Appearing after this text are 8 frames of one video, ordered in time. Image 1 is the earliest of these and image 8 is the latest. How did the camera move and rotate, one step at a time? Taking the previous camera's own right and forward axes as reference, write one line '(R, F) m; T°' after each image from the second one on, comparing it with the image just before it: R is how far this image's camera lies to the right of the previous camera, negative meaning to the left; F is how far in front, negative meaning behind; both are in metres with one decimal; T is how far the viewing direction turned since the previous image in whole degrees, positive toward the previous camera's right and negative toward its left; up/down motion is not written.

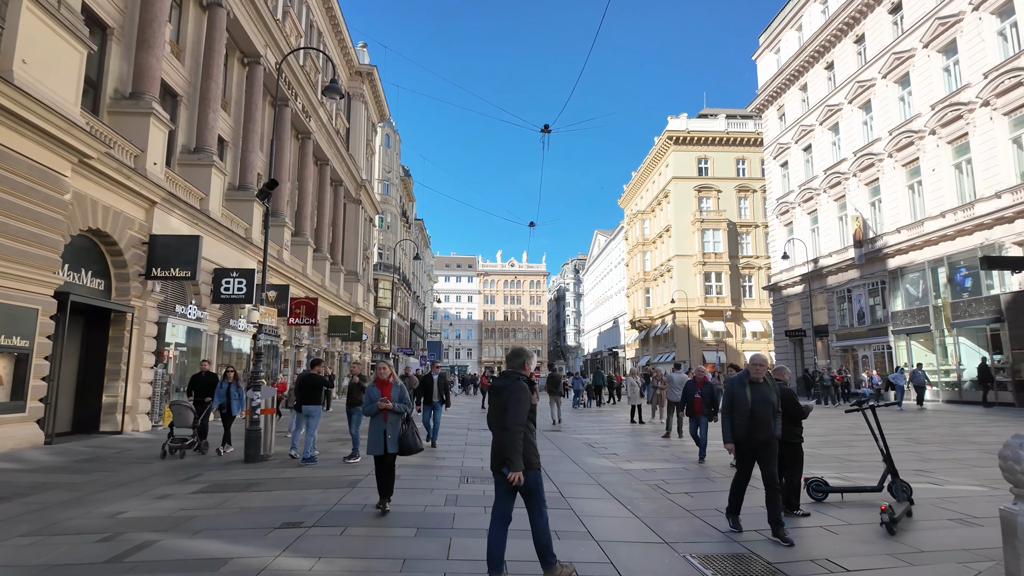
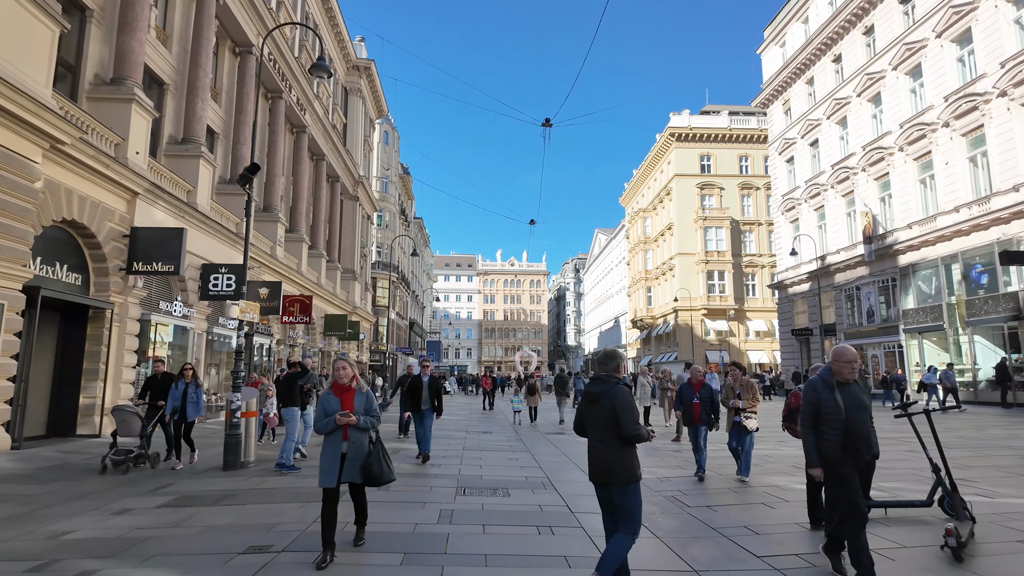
(0.0, +0.7) m; 0°
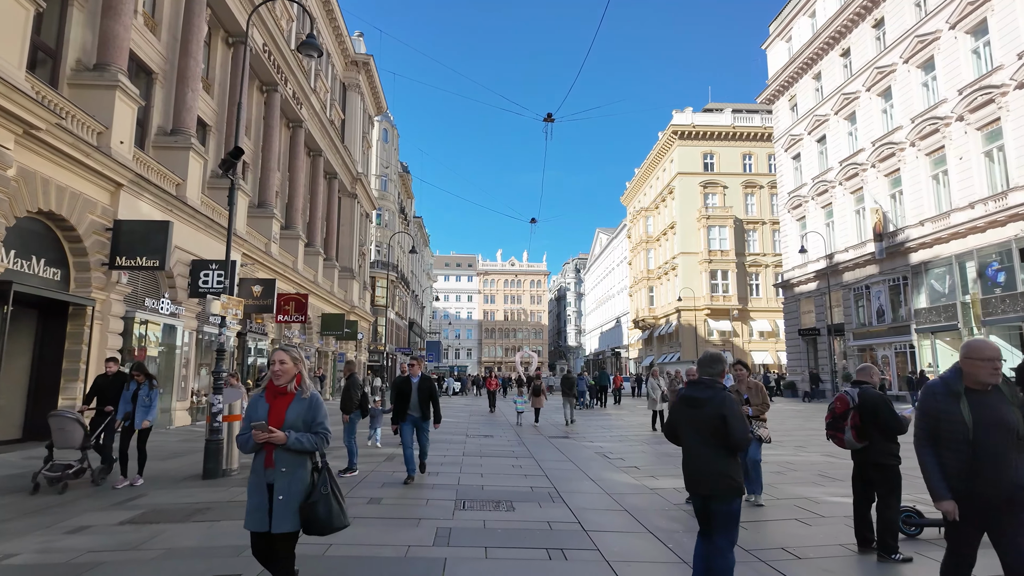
(0.0, +0.6) m; 0°
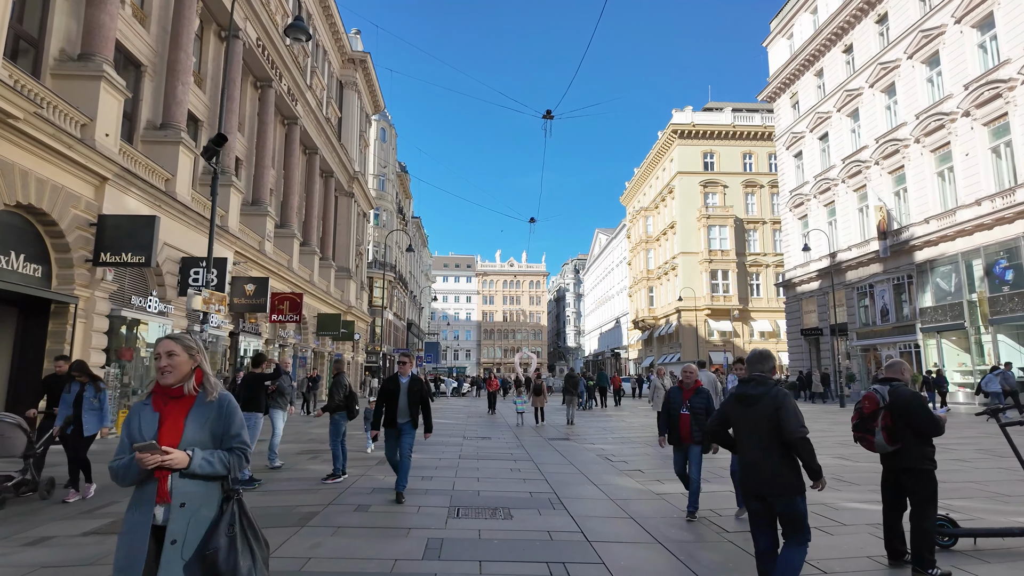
(0.0, +0.4) m; 0°
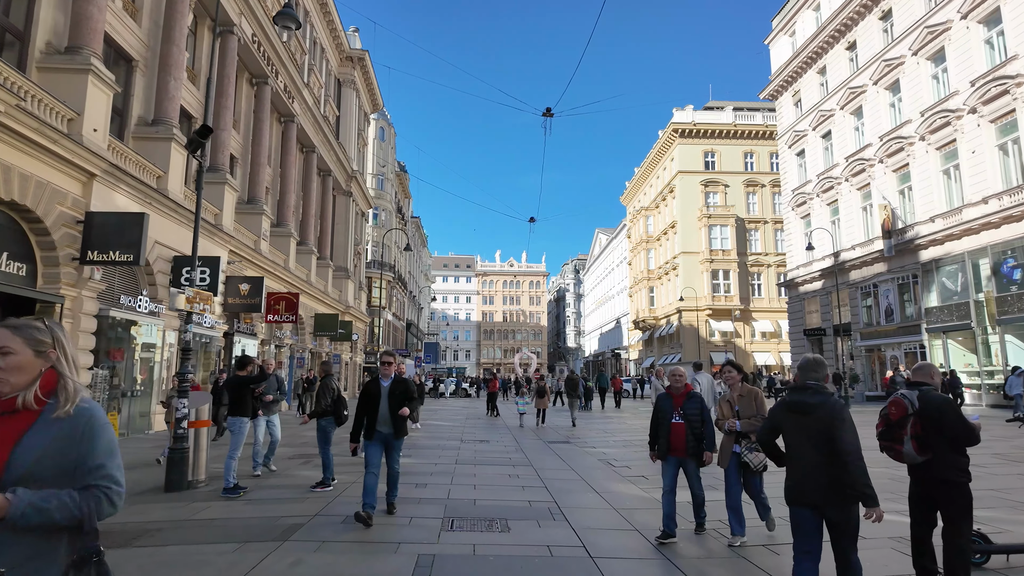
(0.0, +0.3) m; 0°
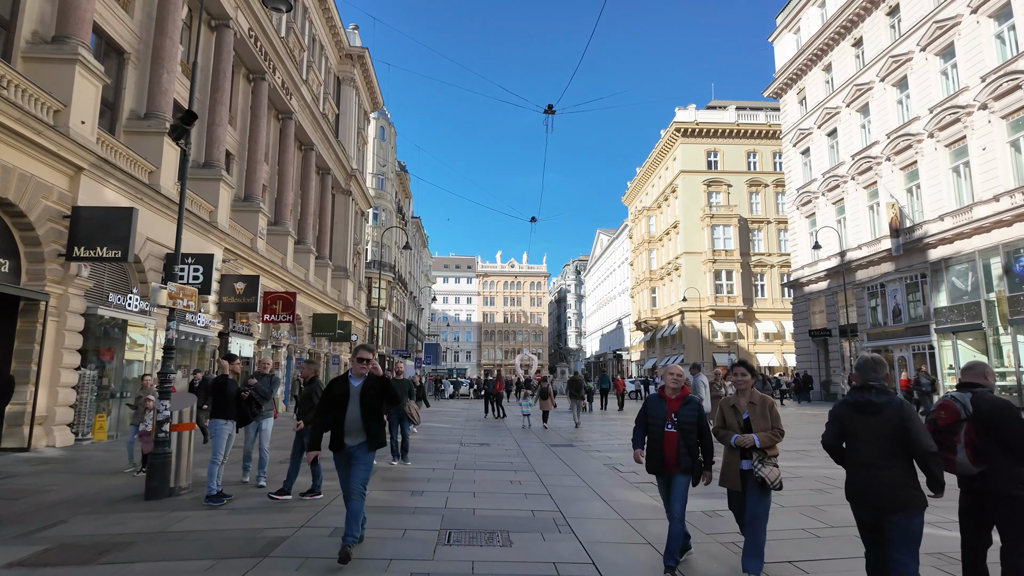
(0.0, +0.4) m; 0°
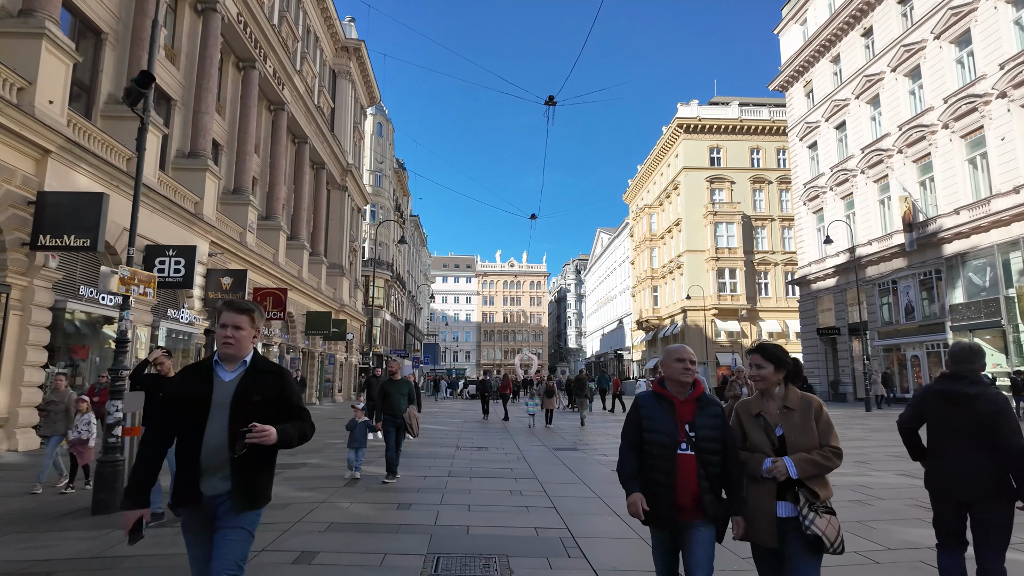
(0.0, +0.8) m; 0°
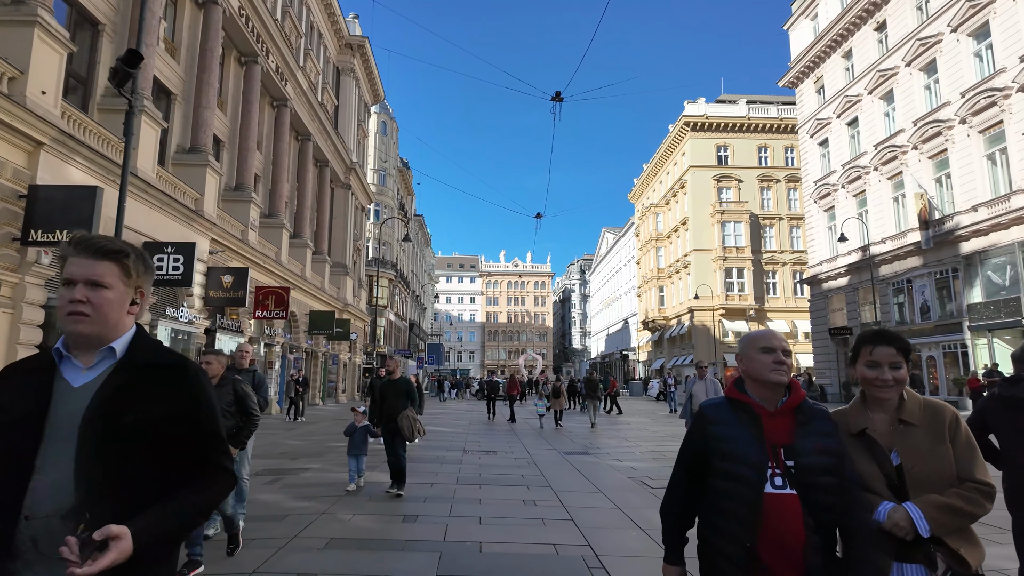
(-0.1, +0.4) m; 0°
